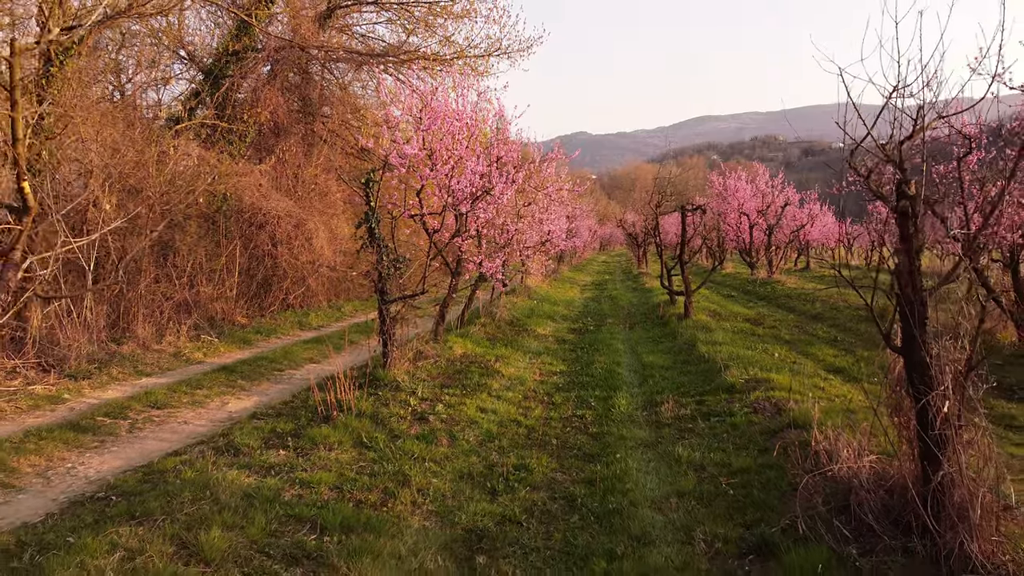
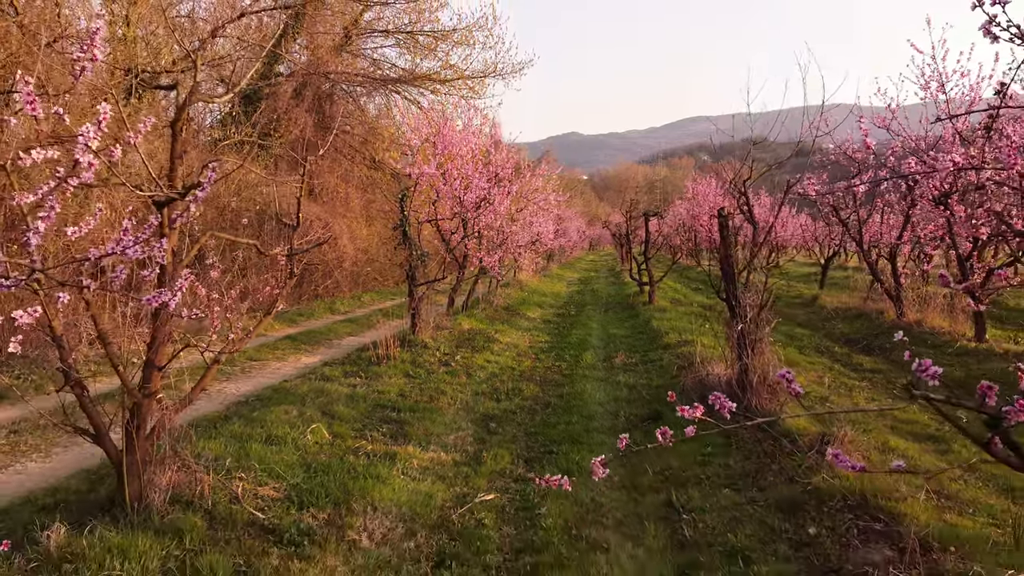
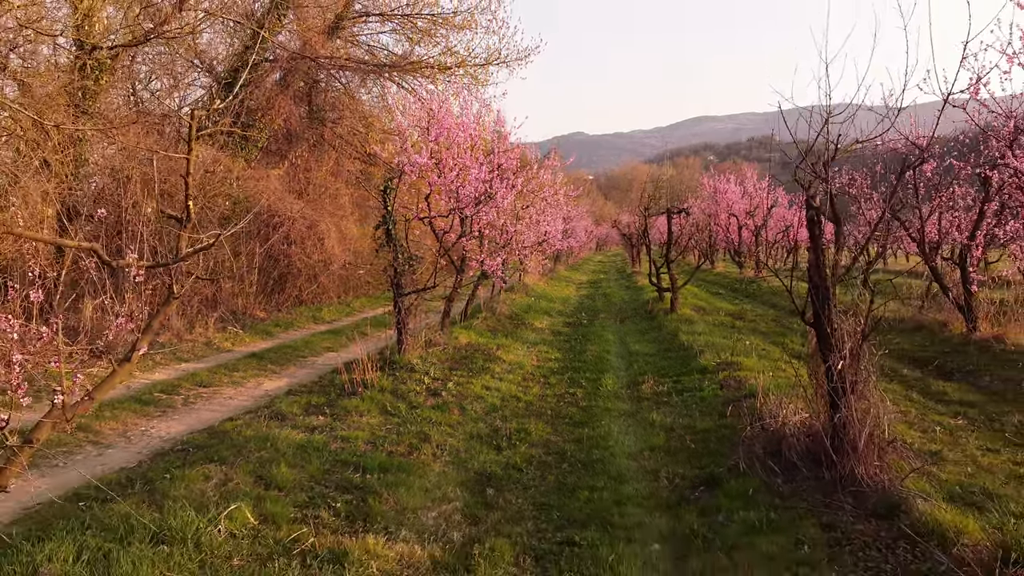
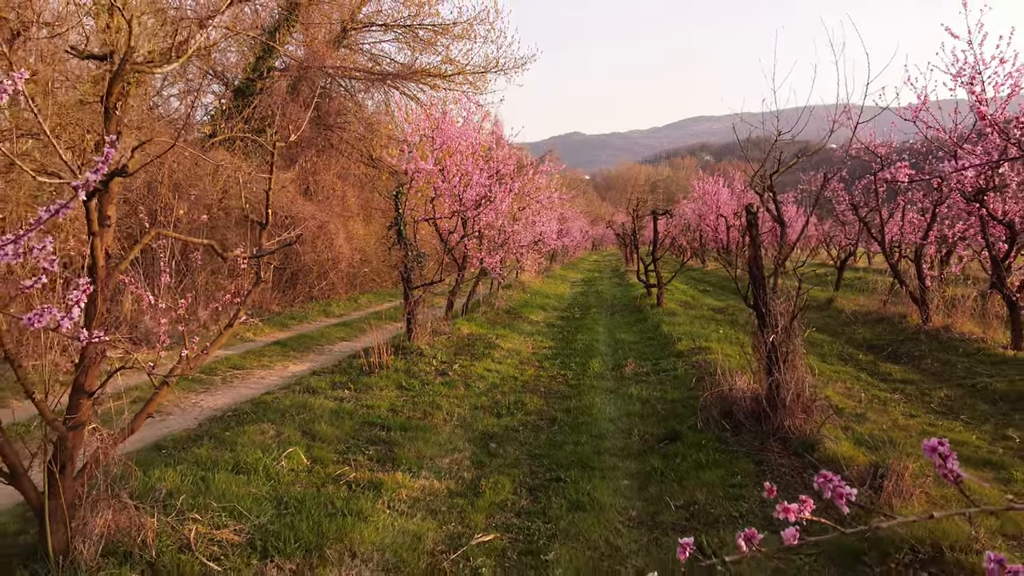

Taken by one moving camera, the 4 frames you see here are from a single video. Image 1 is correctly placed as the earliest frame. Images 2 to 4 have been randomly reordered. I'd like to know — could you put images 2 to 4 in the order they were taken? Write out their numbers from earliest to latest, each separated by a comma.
3, 4, 2
